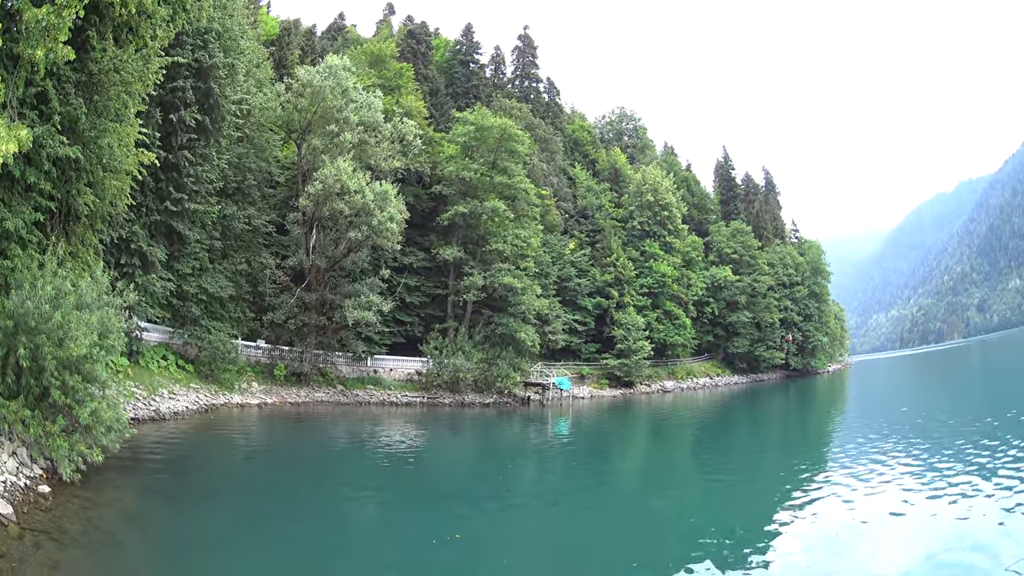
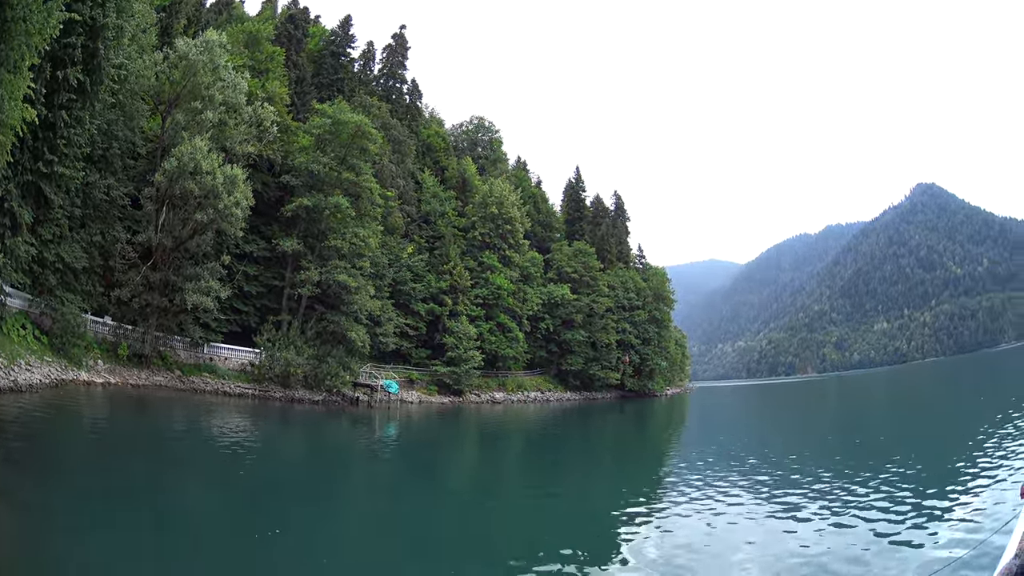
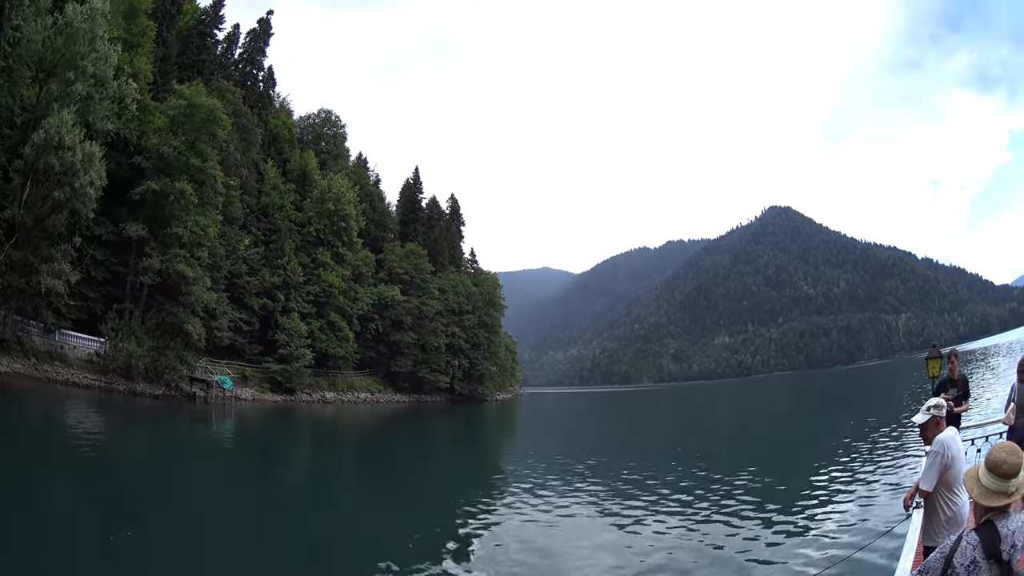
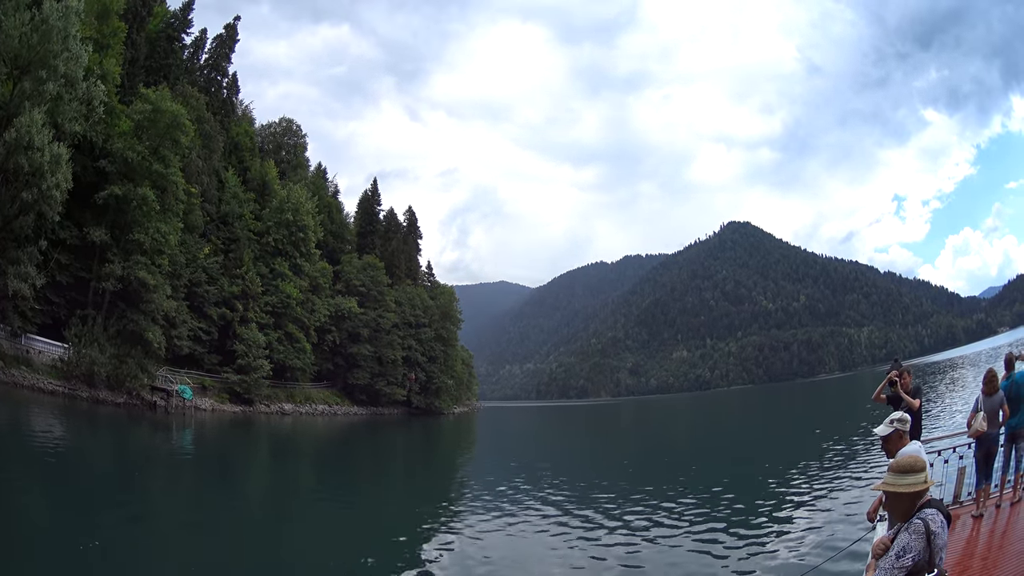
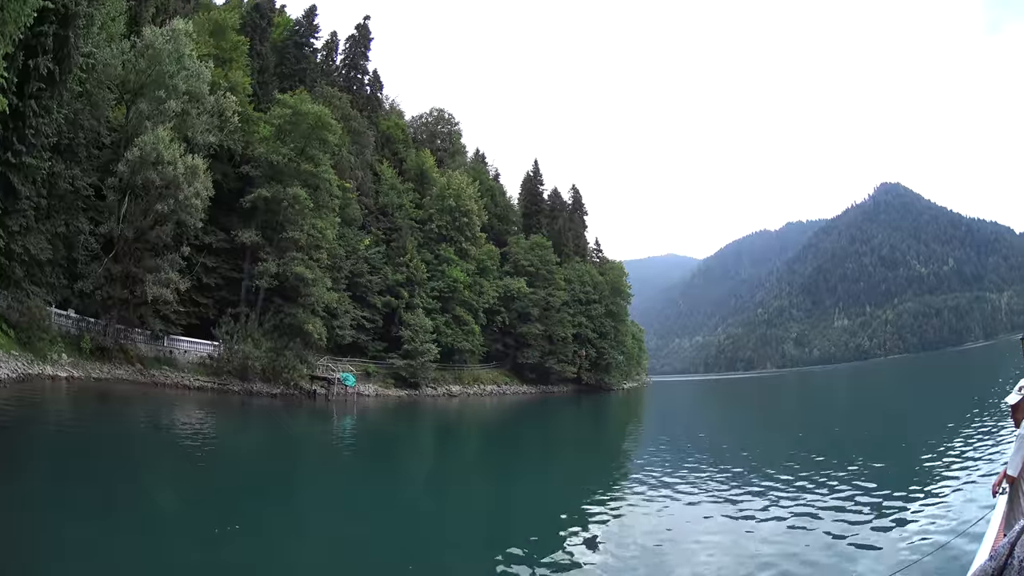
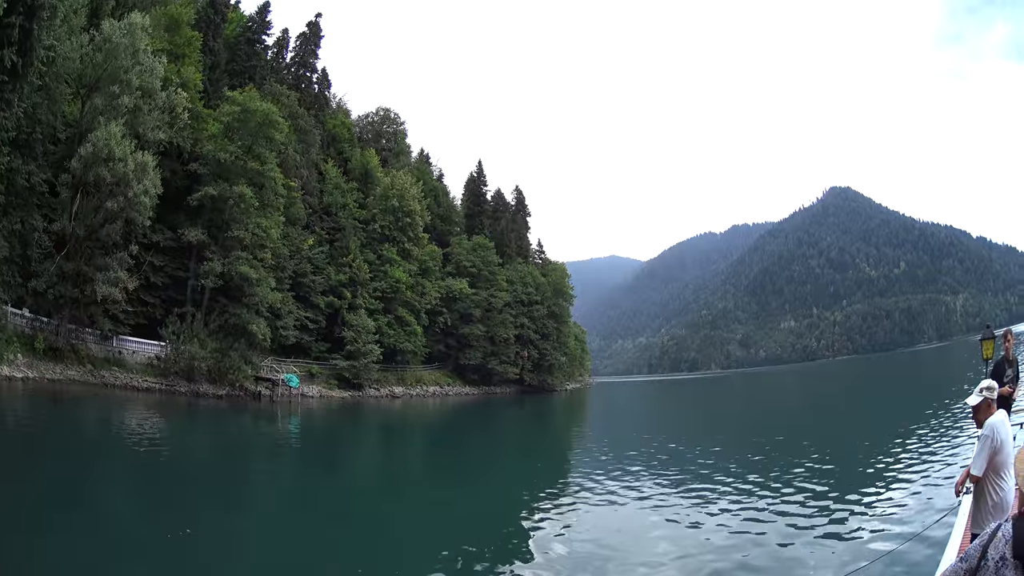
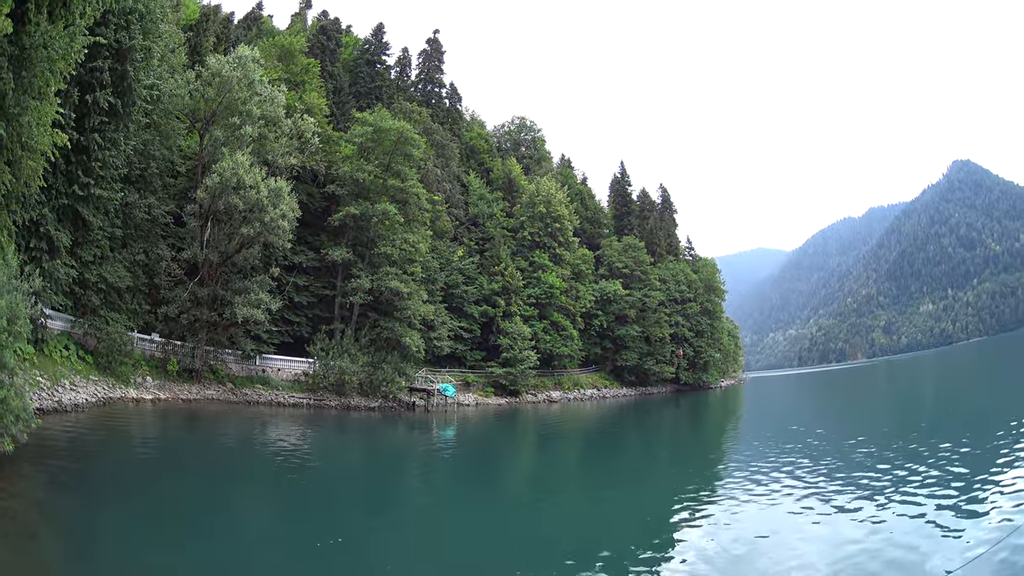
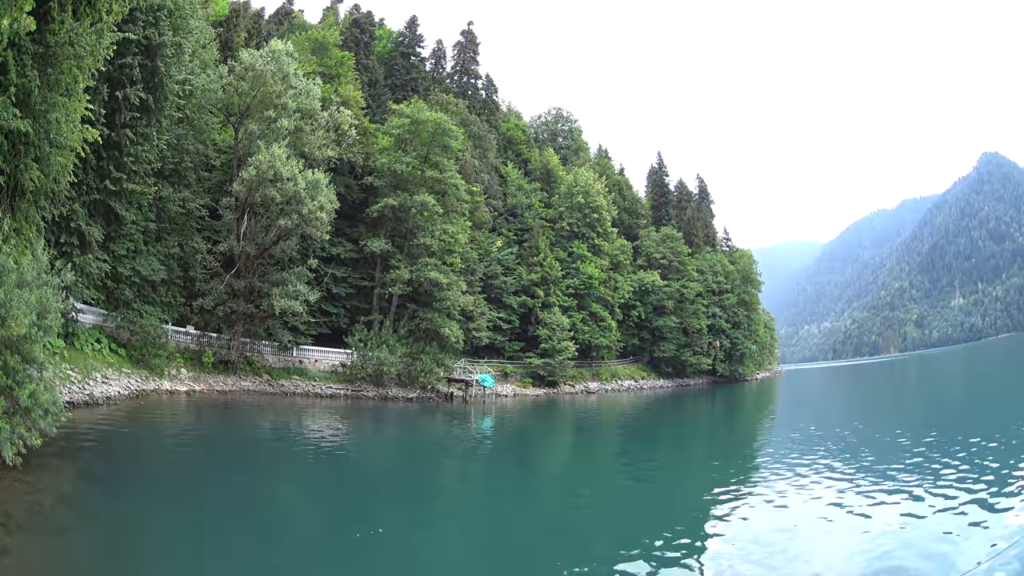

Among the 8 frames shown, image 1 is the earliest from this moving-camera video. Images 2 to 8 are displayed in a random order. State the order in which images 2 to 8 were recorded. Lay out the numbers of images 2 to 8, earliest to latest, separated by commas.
8, 7, 2, 5, 6, 3, 4
